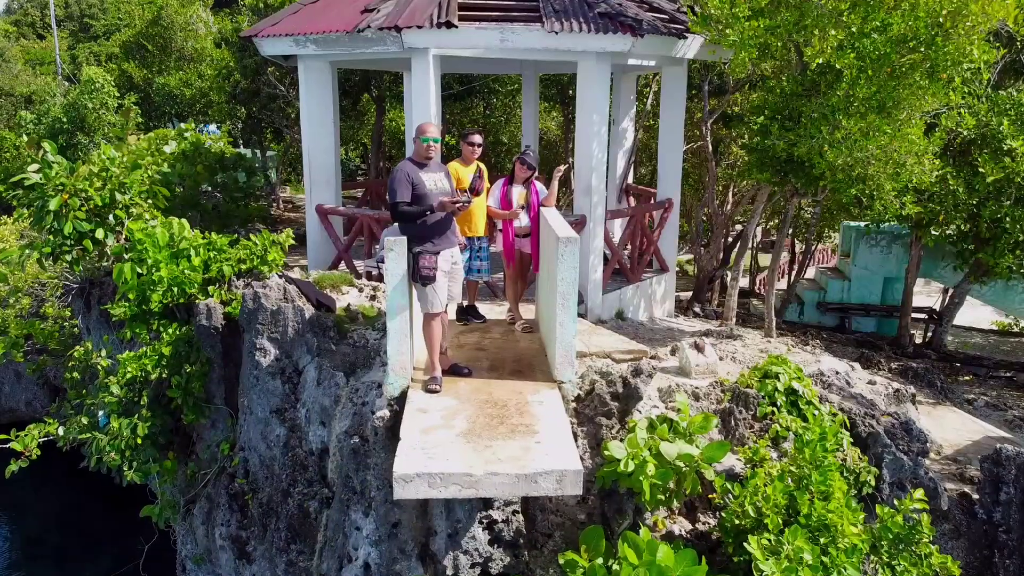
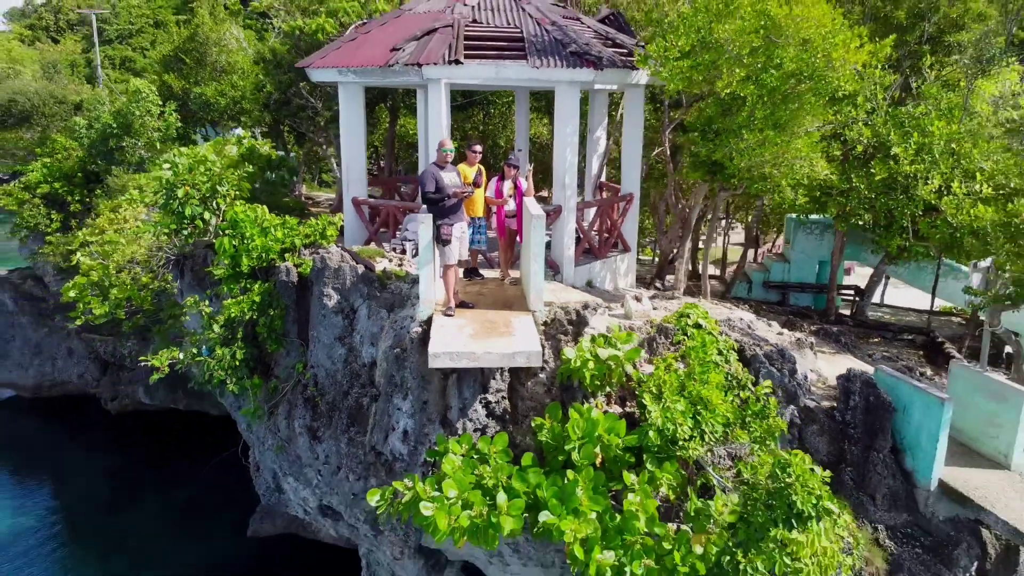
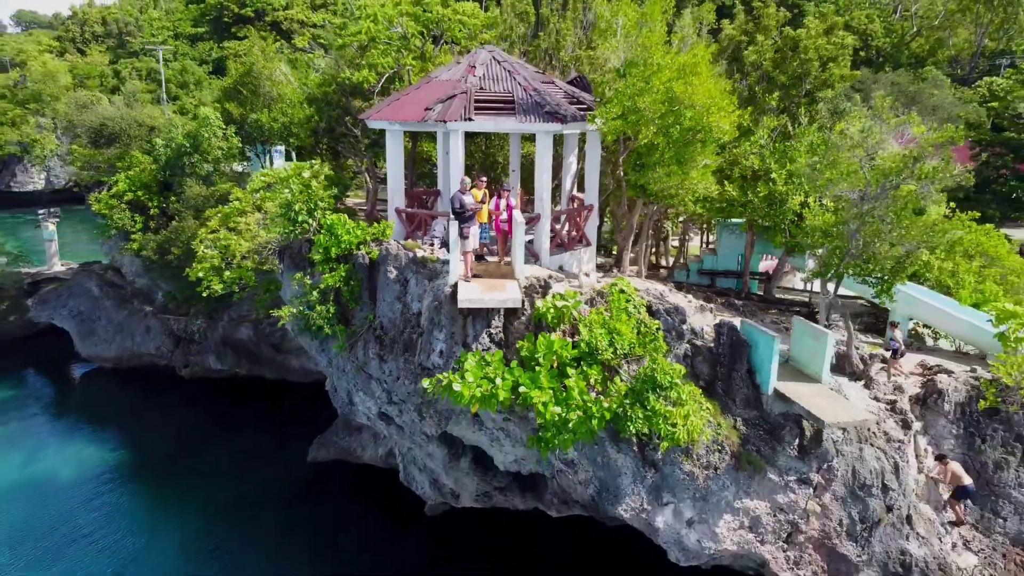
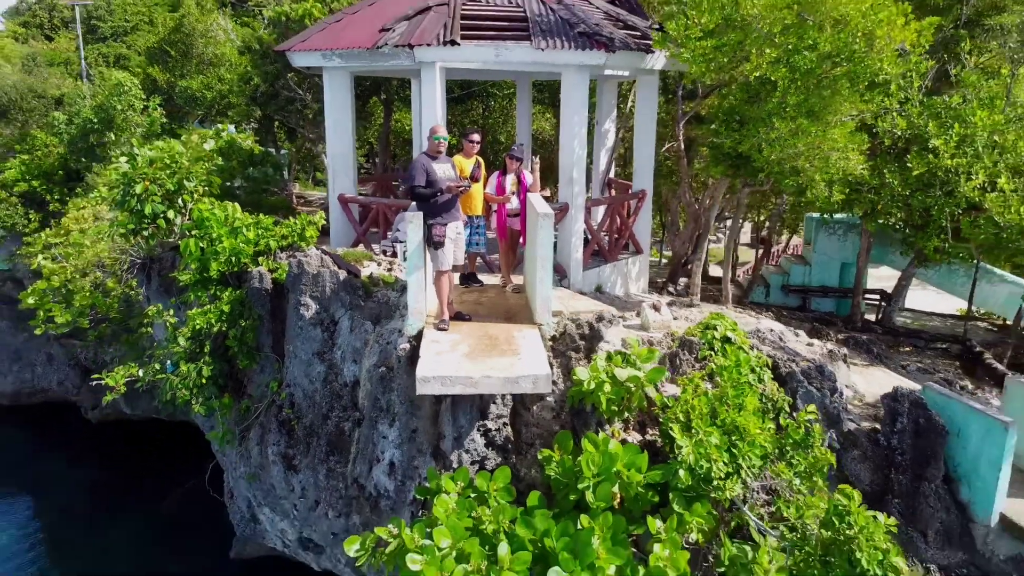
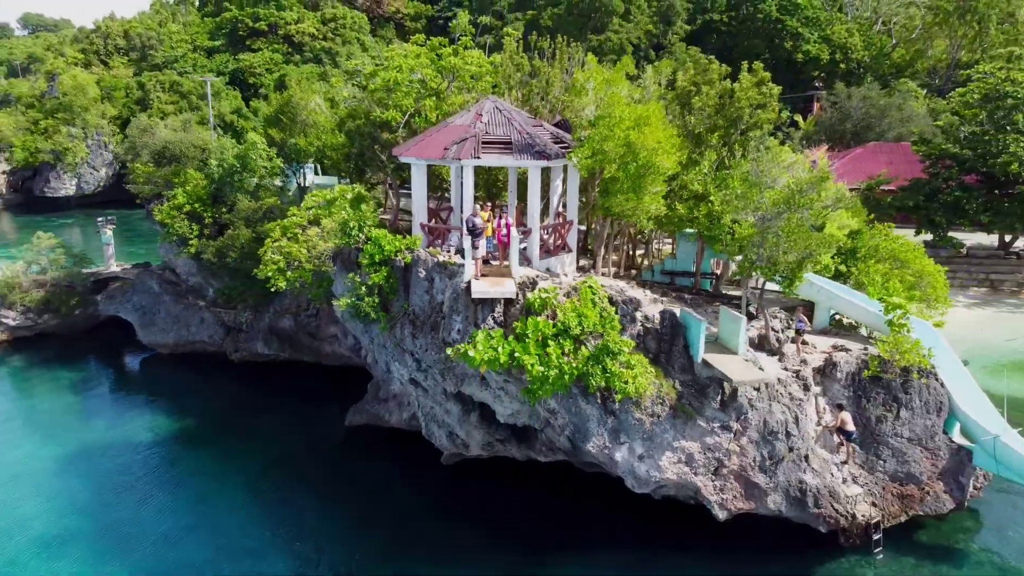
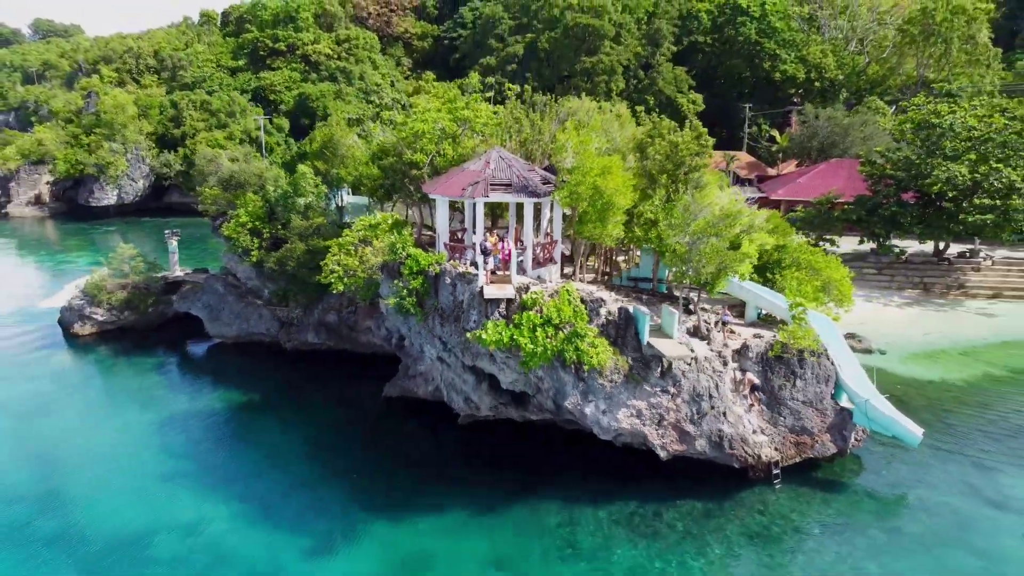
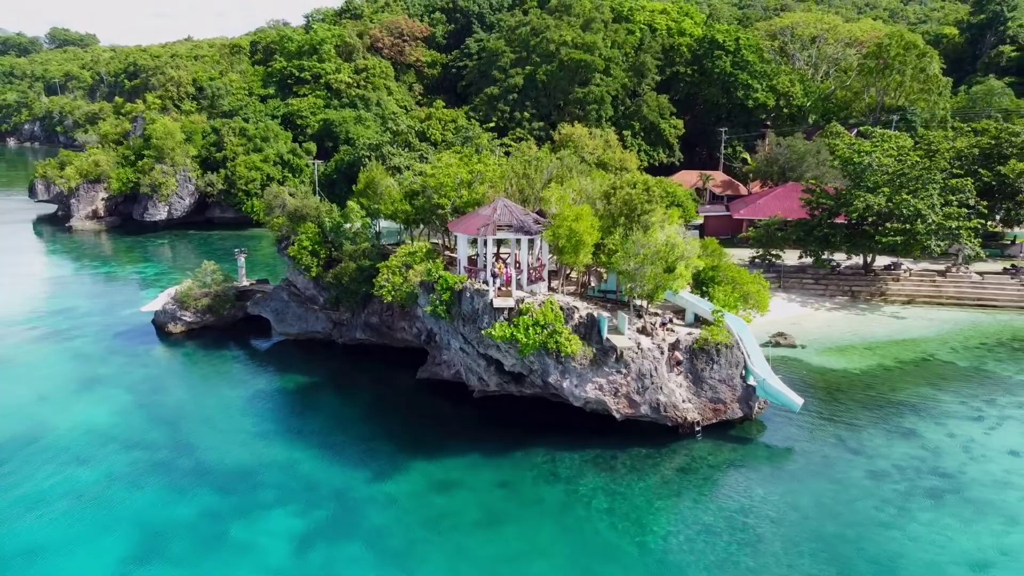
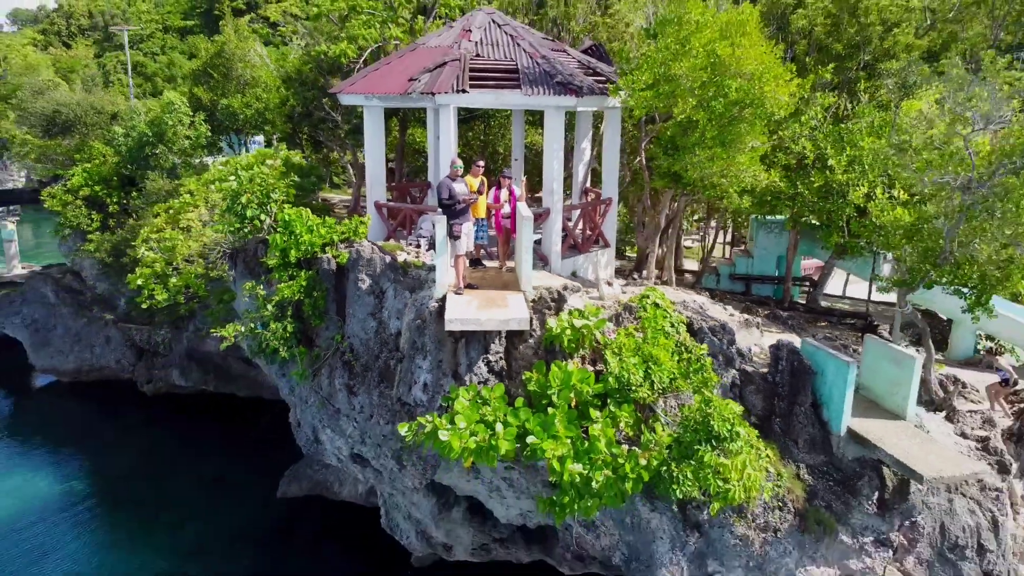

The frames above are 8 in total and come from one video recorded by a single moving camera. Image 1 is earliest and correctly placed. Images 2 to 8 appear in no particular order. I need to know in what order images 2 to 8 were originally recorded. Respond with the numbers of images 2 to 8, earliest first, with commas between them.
4, 2, 8, 3, 5, 6, 7
